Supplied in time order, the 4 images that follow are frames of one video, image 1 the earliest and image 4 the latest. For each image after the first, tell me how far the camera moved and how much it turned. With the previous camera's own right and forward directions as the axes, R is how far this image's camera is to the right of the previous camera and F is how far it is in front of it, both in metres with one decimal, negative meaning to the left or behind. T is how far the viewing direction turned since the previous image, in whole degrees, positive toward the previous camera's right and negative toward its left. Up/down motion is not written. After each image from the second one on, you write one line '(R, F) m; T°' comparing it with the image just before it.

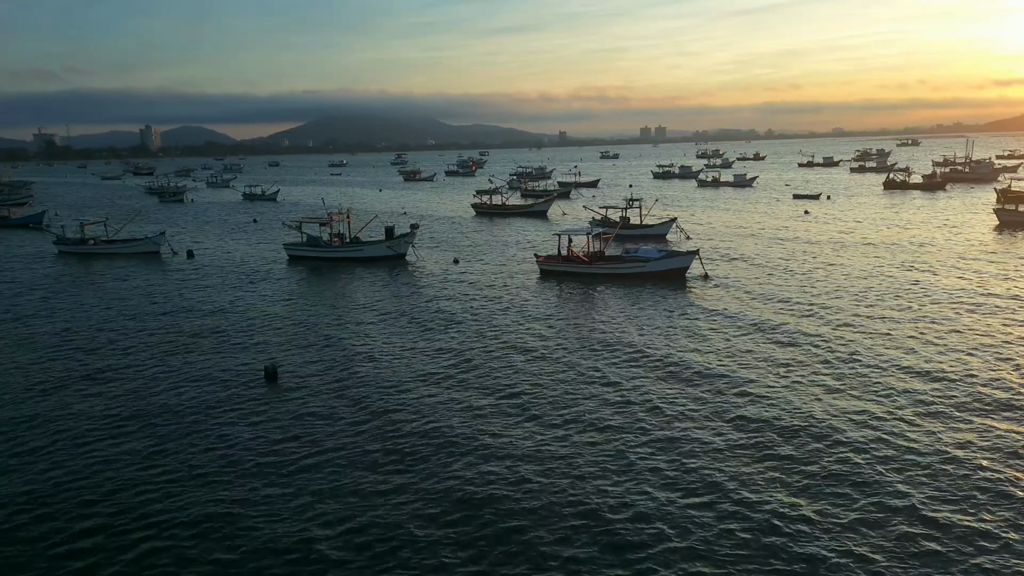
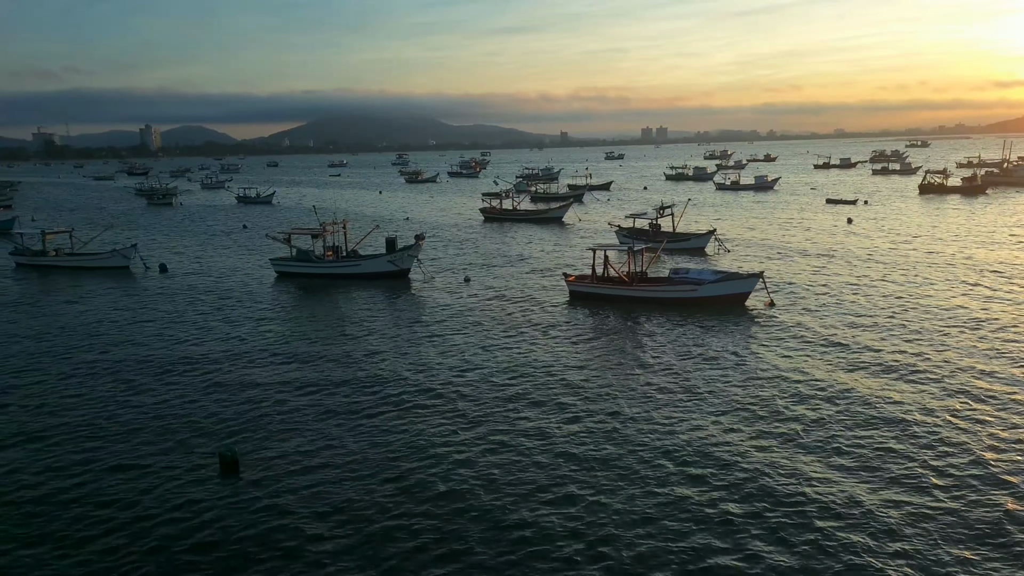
(-1.3, +7.3) m; 0°
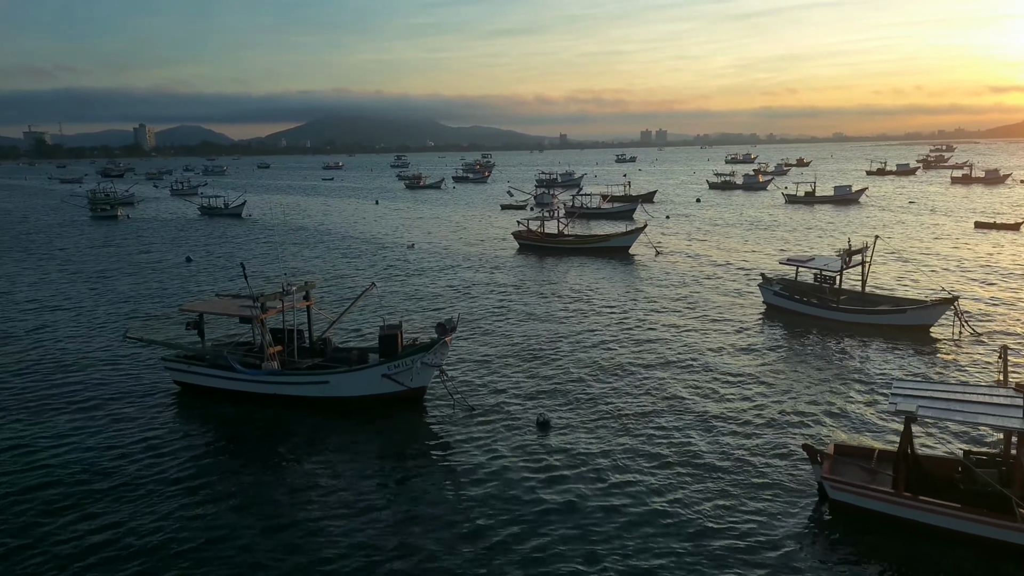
(-3.9, +23.4) m; 0°
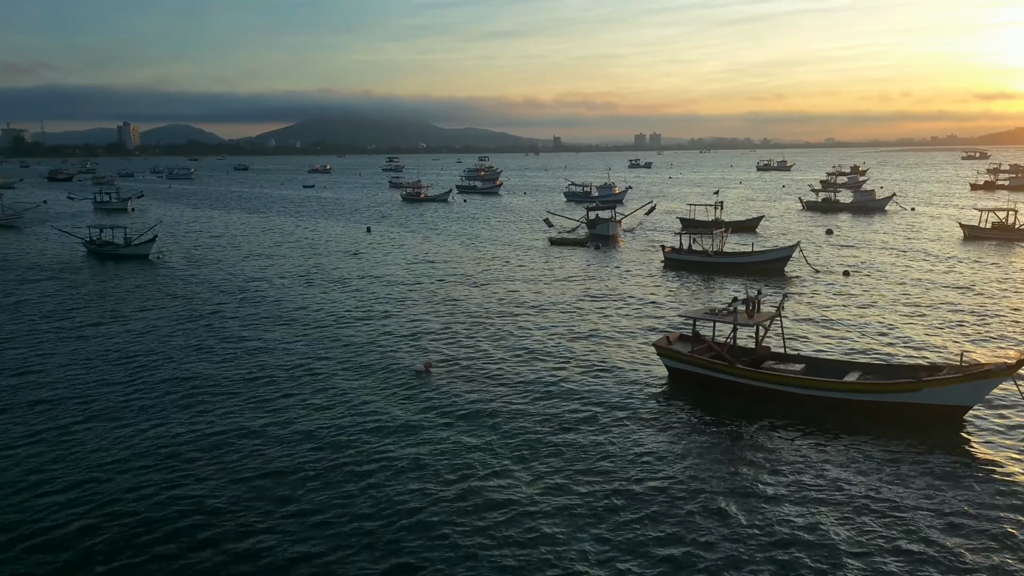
(-5.9, +35.0) m; +1°
